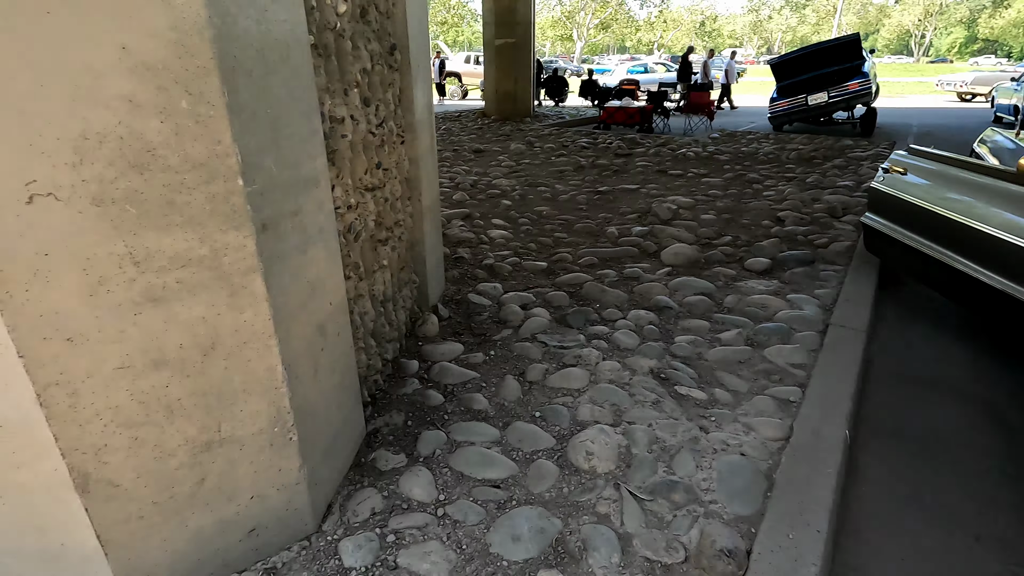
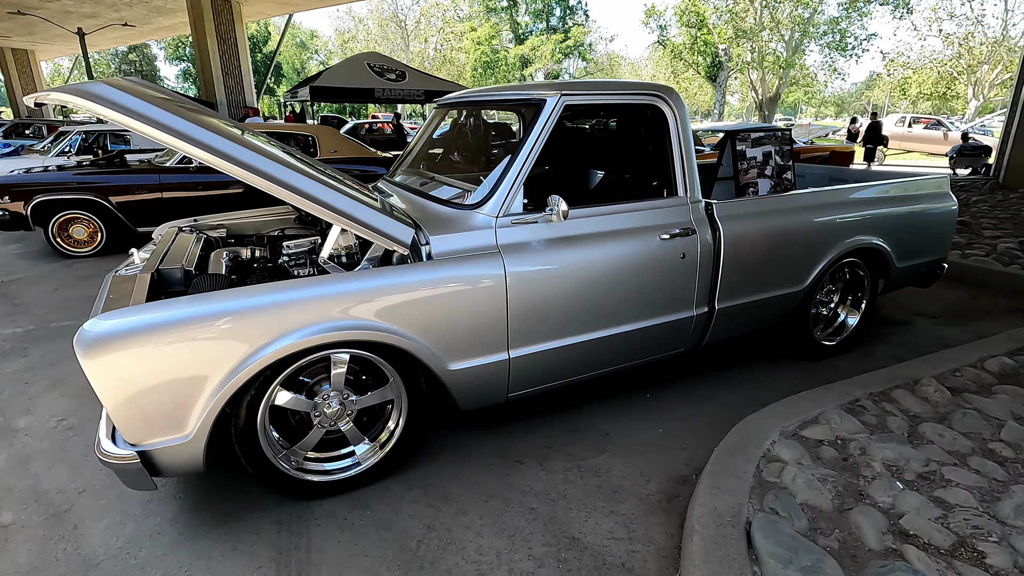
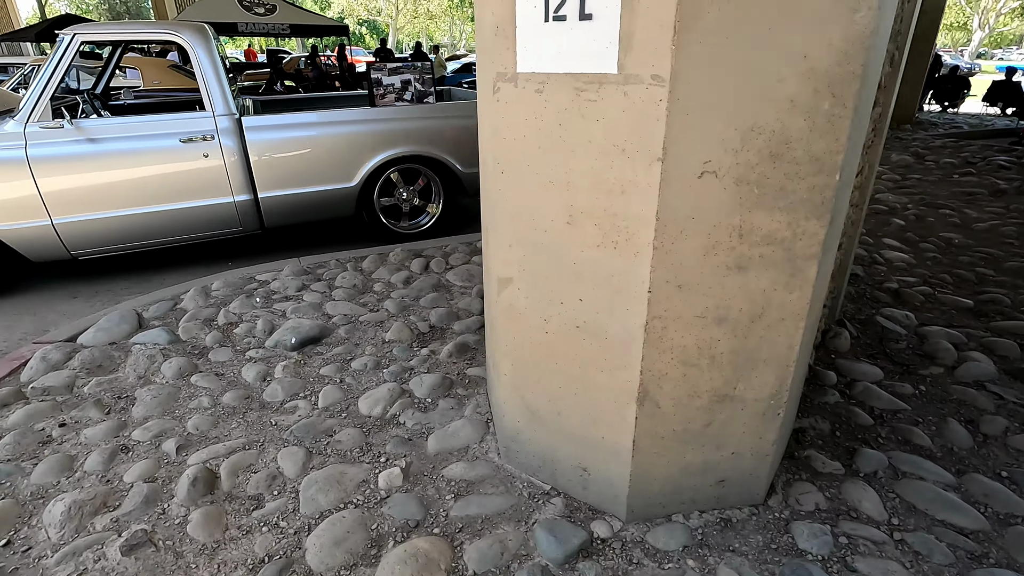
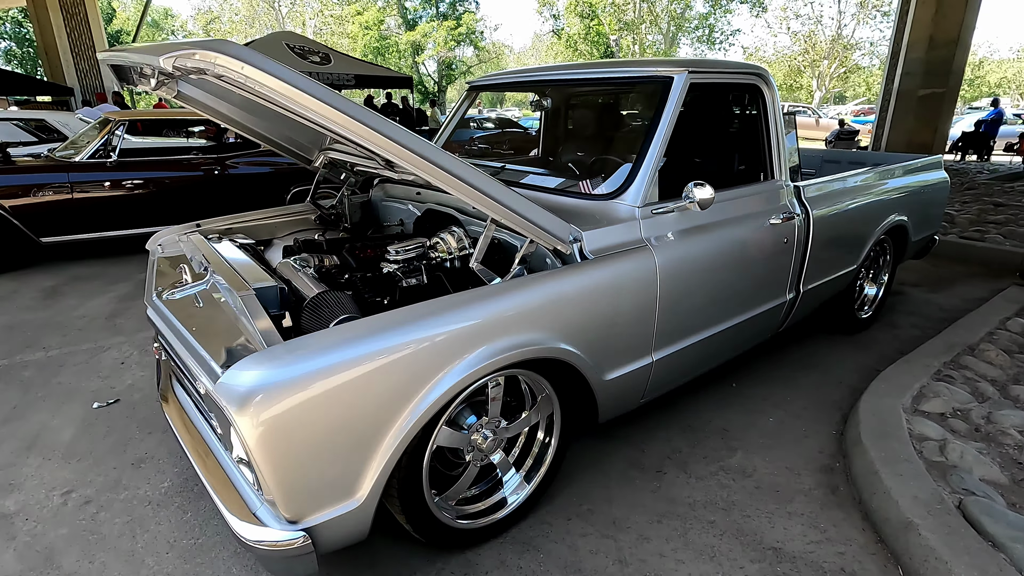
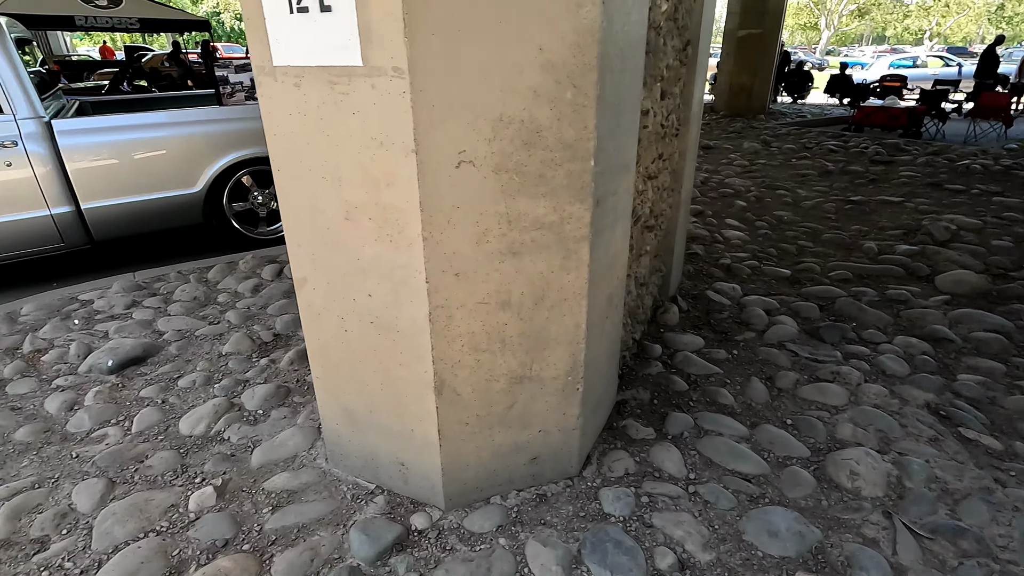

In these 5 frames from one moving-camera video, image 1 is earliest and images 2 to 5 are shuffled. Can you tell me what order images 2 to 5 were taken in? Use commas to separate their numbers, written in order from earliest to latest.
5, 3, 2, 4
